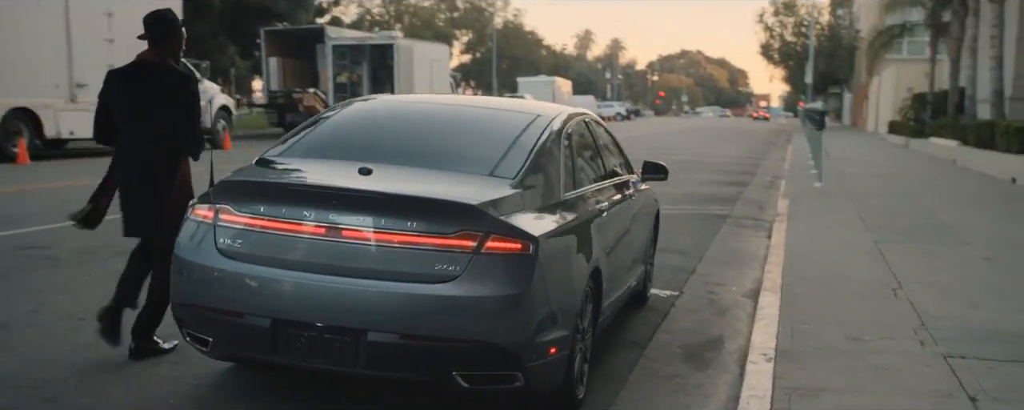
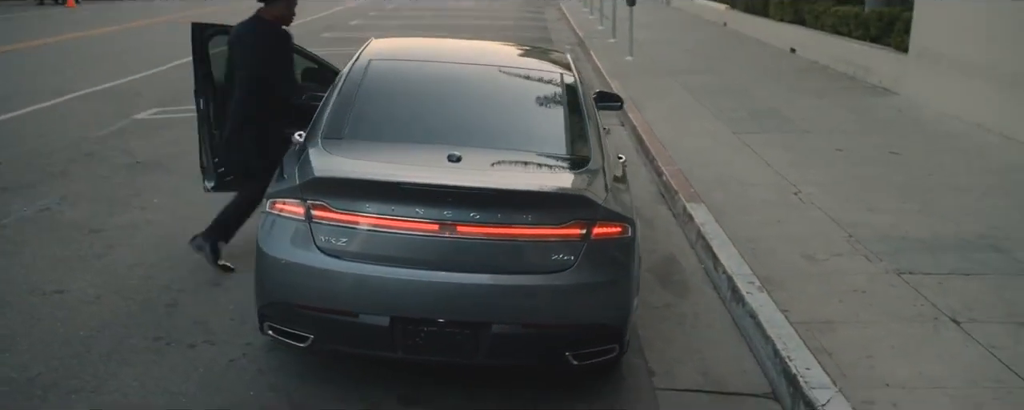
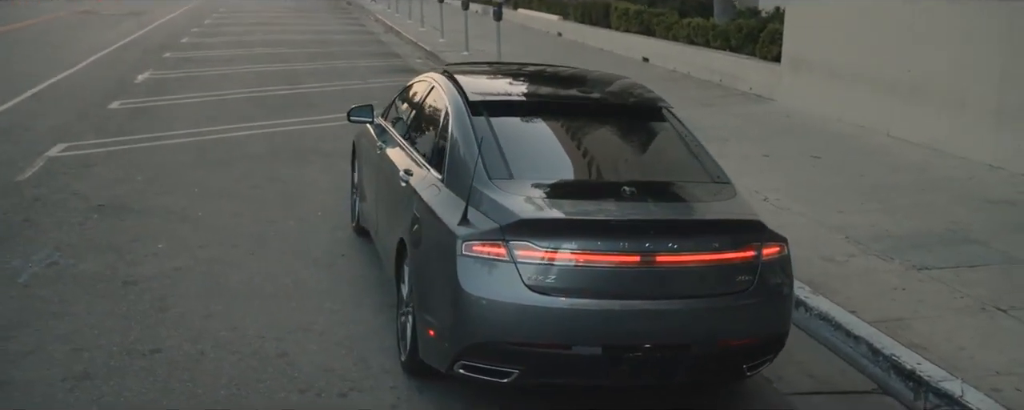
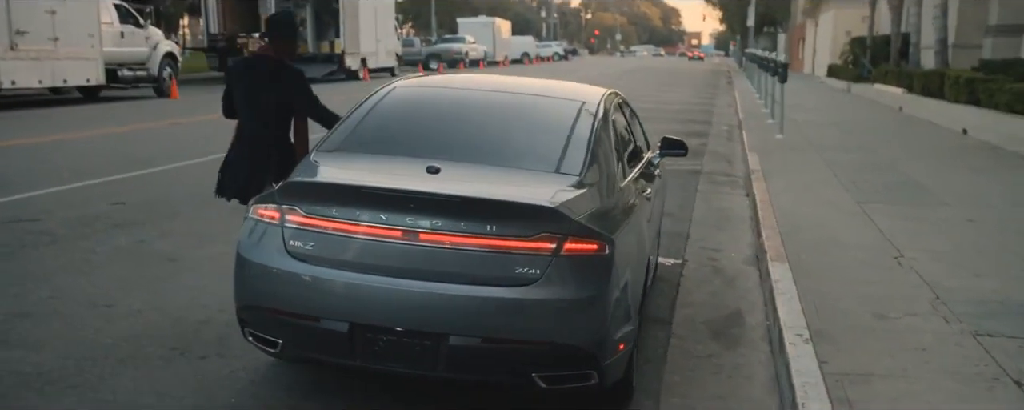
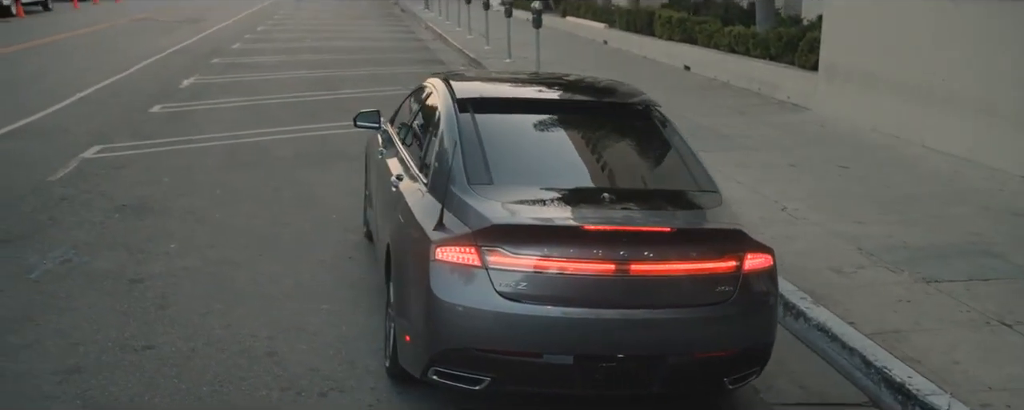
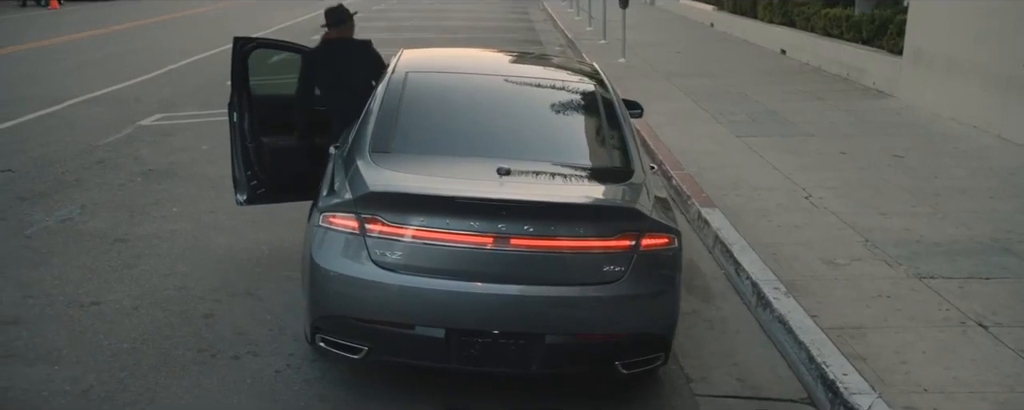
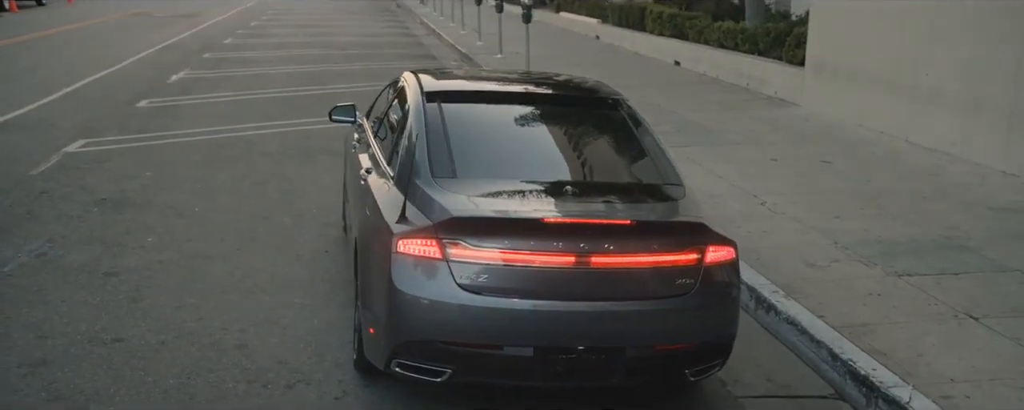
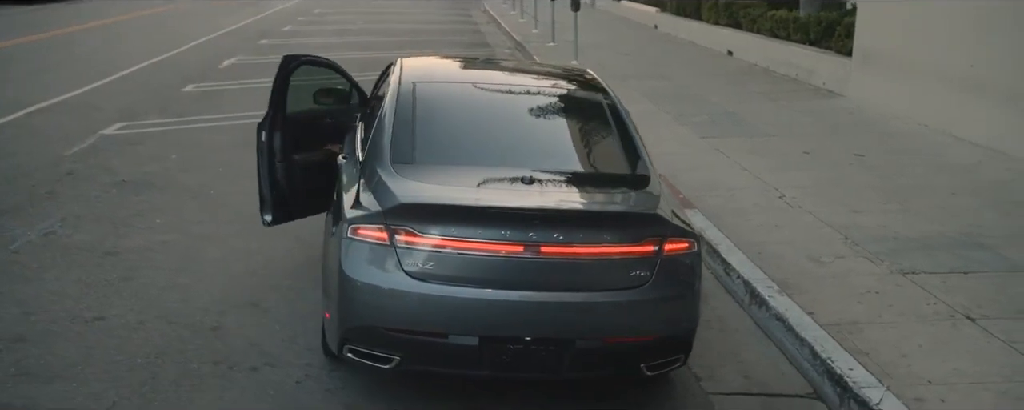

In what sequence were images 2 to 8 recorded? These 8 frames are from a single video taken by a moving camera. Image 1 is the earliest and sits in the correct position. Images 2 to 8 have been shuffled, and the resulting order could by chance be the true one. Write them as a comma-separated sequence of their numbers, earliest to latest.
4, 2, 6, 8, 7, 5, 3
